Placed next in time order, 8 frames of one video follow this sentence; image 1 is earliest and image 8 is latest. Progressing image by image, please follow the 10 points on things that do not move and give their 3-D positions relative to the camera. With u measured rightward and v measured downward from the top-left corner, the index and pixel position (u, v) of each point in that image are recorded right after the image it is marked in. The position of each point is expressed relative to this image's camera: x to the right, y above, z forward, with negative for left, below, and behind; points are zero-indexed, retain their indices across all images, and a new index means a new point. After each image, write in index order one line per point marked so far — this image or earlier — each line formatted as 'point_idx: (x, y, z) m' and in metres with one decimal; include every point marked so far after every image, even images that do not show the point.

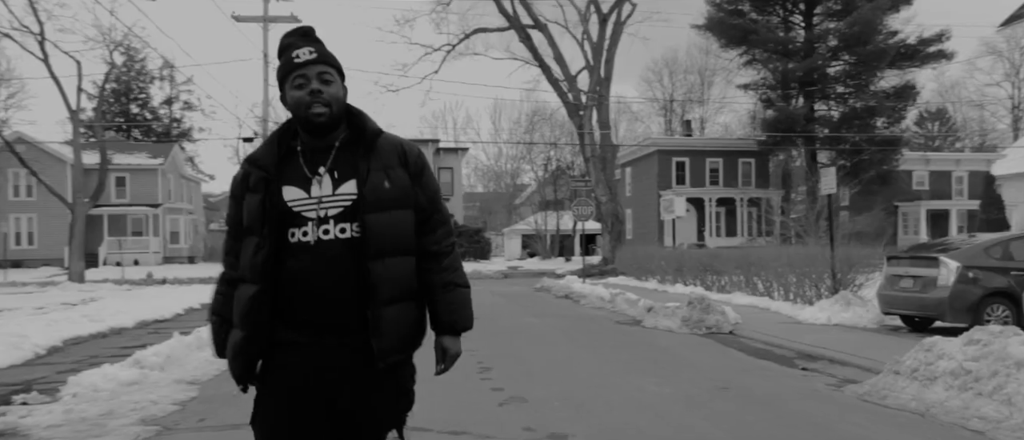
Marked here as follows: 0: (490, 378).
0: (-0.2, -1.5, +7.4) m
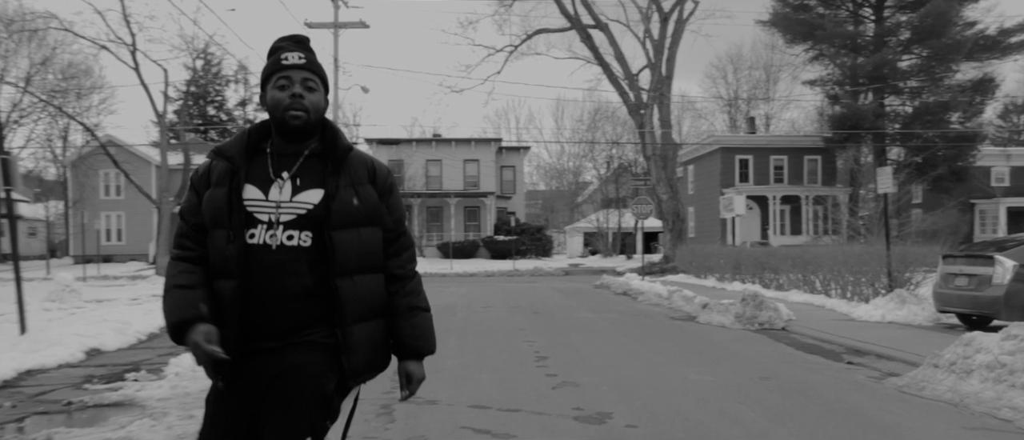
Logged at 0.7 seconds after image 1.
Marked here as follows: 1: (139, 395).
0: (+0.3, -1.5, +8.0) m
1: (-3.6, -1.7, +7.3) m
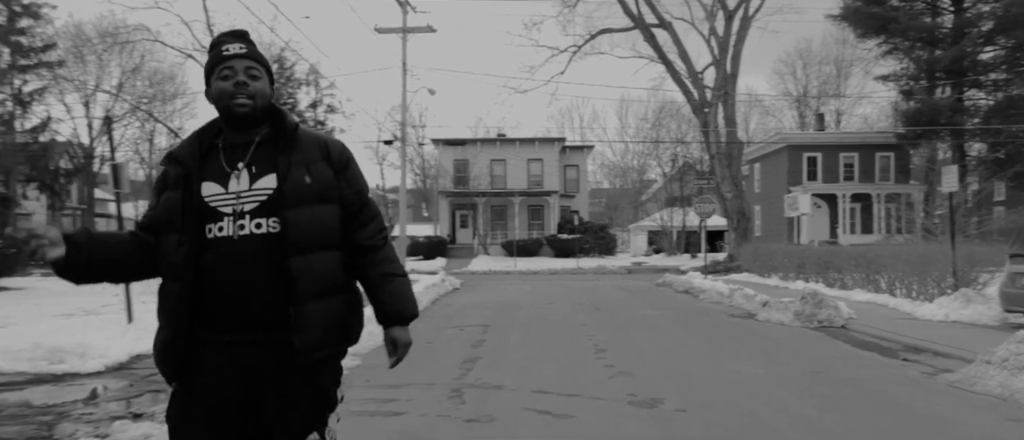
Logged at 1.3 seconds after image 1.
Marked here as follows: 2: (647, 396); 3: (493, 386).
0: (+1.0, -1.5, +8.4) m
1: (-3.0, -1.7, +8.1) m
2: (+1.1, -1.5, +6.4) m
3: (-0.2, -1.5, +6.8) m
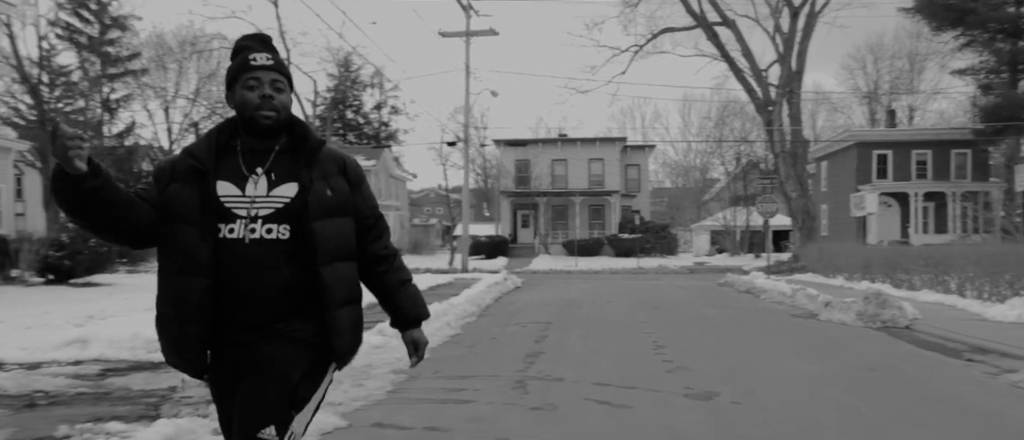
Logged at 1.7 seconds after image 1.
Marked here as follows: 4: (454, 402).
0: (+1.7, -1.5, +8.7) m
1: (-2.3, -1.7, +8.7) m
2: (+1.7, -1.5, +6.7) m
3: (+0.4, -1.5, +7.2) m
4: (-0.5, -1.6, +6.4) m
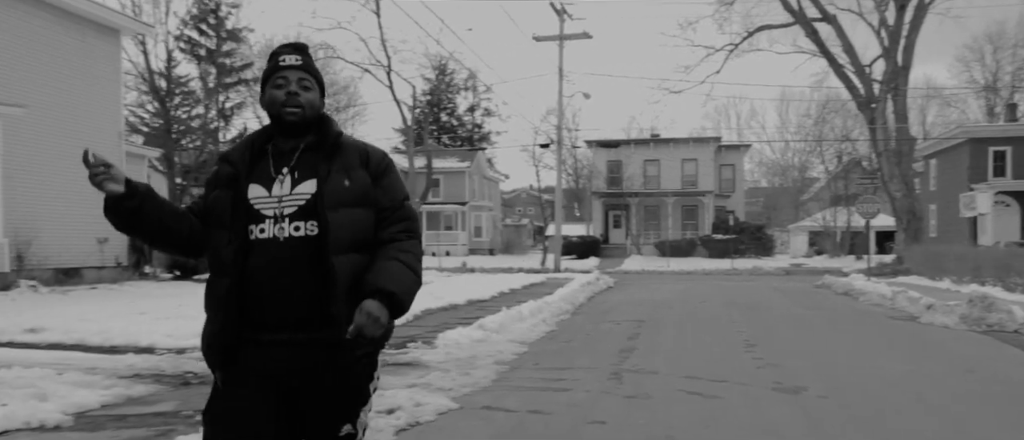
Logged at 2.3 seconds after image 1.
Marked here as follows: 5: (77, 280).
0: (+2.9, -1.6, +9.0) m
1: (-1.1, -1.7, +9.4) m
2: (+2.6, -1.5, +7.0) m
3: (+1.4, -1.5, +7.6) m
4: (+0.4, -1.6, +7.0) m
5: (-11.3, -1.6, +19.4) m
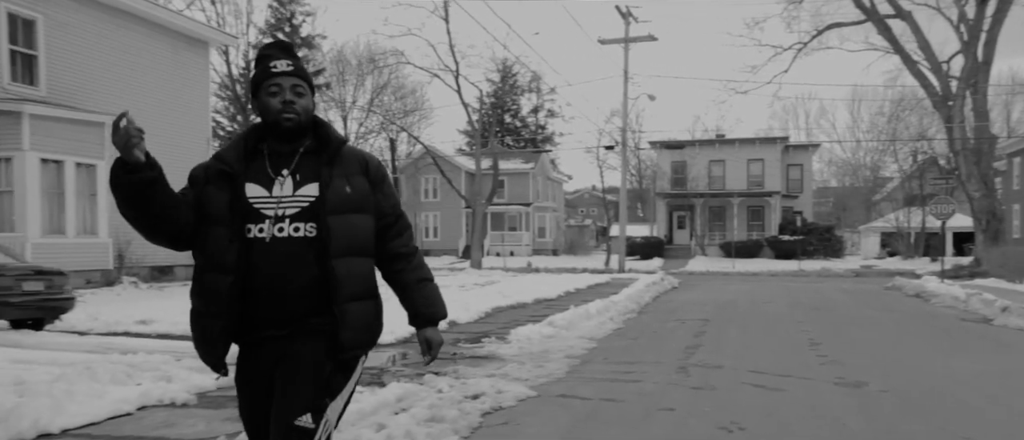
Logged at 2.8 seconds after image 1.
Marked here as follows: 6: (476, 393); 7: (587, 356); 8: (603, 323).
0: (+3.8, -1.6, +9.3) m
1: (-0.2, -1.8, +10.0) m
2: (+3.3, -1.6, +7.3) m
3: (+2.2, -1.6, +8.0) m
4: (+1.1, -1.6, +7.4) m
5: (-9.5, -1.6, +20.8) m
6: (-0.3, -1.6, +6.9) m
7: (+0.9, -1.7, +9.5) m
8: (+1.6, -1.8, +13.1) m
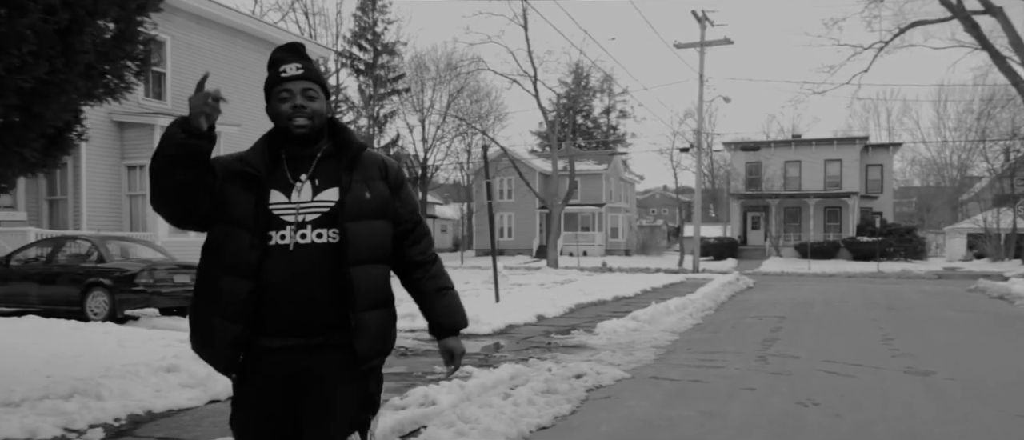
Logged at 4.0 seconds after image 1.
0: (+5.0, -1.6, +9.9) m
1: (+1.1, -1.8, +11.0) m
2: (+4.3, -1.6, +8.0) m
3: (+3.3, -1.6, +8.8) m
4: (+2.2, -1.6, +8.3) m
5: (-7.1, -1.6, +22.7) m
6: (+0.7, -1.6, +7.9) m
7: (+2.2, -1.7, +10.4) m
8: (+3.2, -1.8, +13.9) m
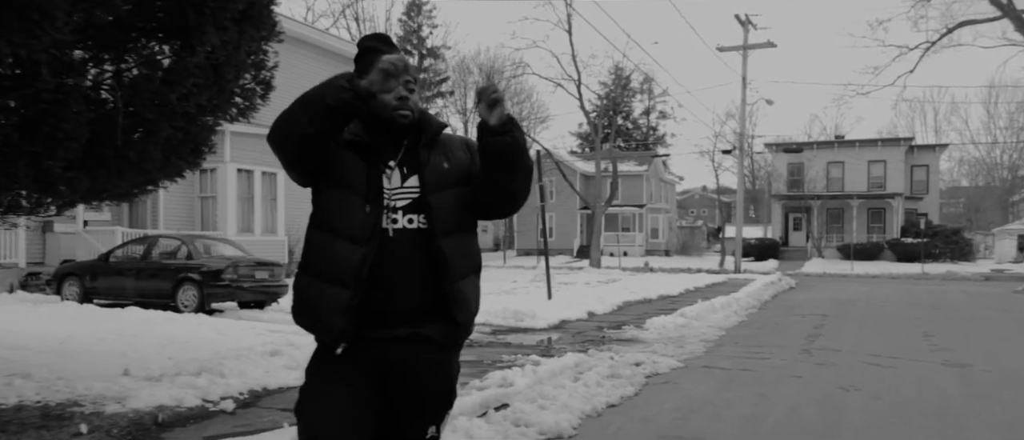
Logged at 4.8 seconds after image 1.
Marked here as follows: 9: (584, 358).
0: (+5.8, -1.7, +10.4) m
1: (+2.0, -1.8, +11.7) m
2: (+5.1, -1.6, +8.5) m
3: (+4.0, -1.6, +9.4) m
4: (+2.9, -1.7, +9.0) m
5: (-5.7, -1.6, +23.7) m
6: (+1.4, -1.6, +8.7) m
7: (+3.0, -1.8, +11.0) m
8: (+4.2, -1.9, +14.5) m
9: (+0.8, -1.6, +8.7) m
